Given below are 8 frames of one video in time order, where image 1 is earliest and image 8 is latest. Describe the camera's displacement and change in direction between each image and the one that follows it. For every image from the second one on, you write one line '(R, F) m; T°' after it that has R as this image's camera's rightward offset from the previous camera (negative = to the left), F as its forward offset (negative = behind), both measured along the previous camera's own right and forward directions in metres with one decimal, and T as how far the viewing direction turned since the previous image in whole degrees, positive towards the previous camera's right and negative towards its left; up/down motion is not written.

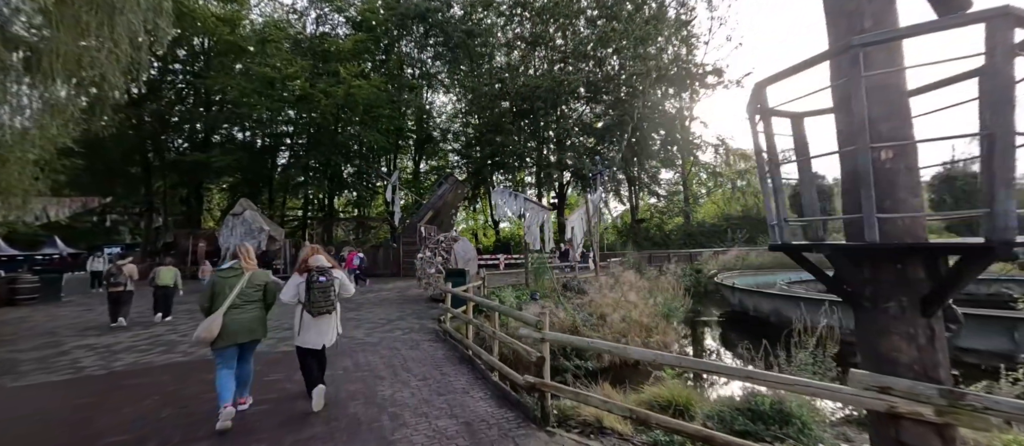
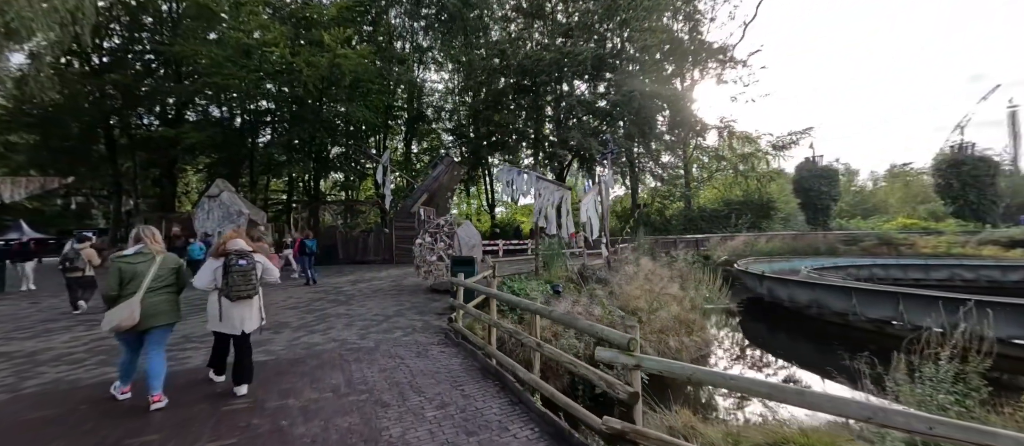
(-0.5, +1.2) m; +2°
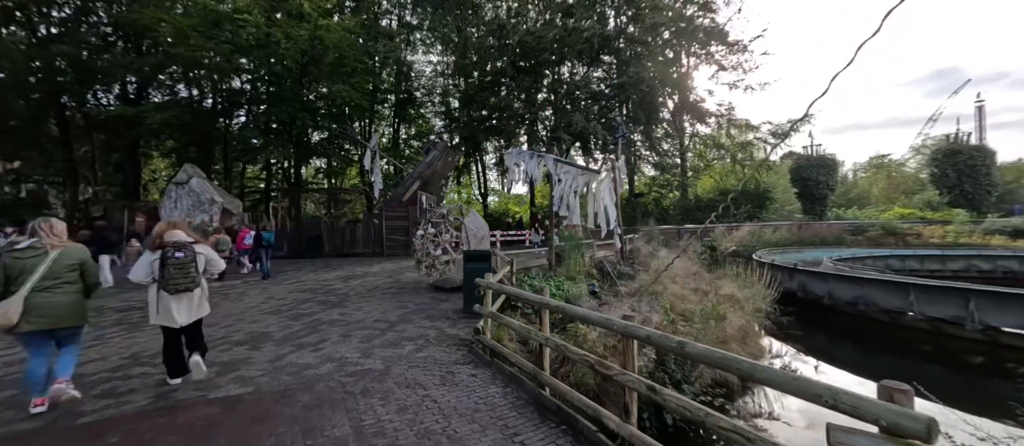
(-0.7, +1.1) m; +2°
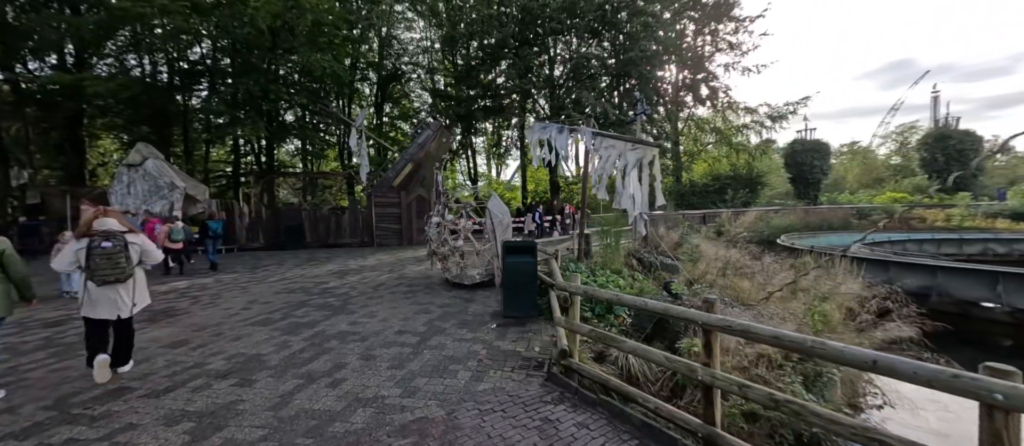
(-1.0, +1.3) m; +3°
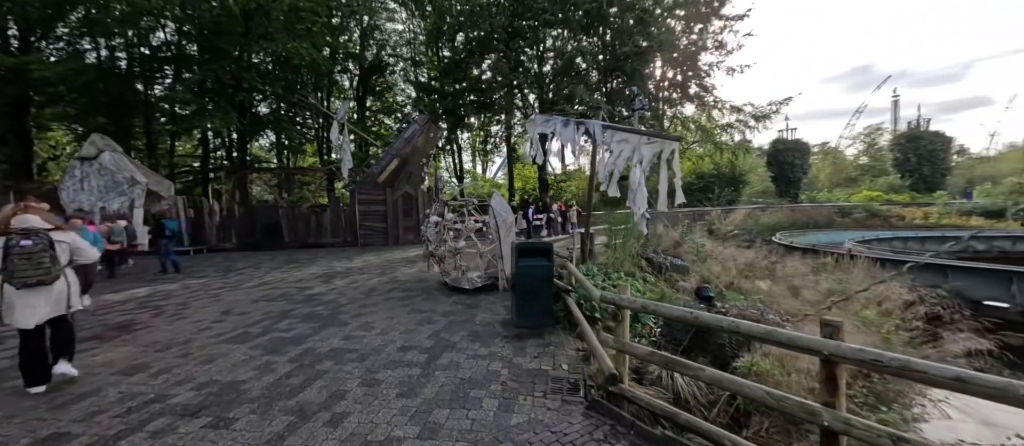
(-0.4, +0.5) m; +3°
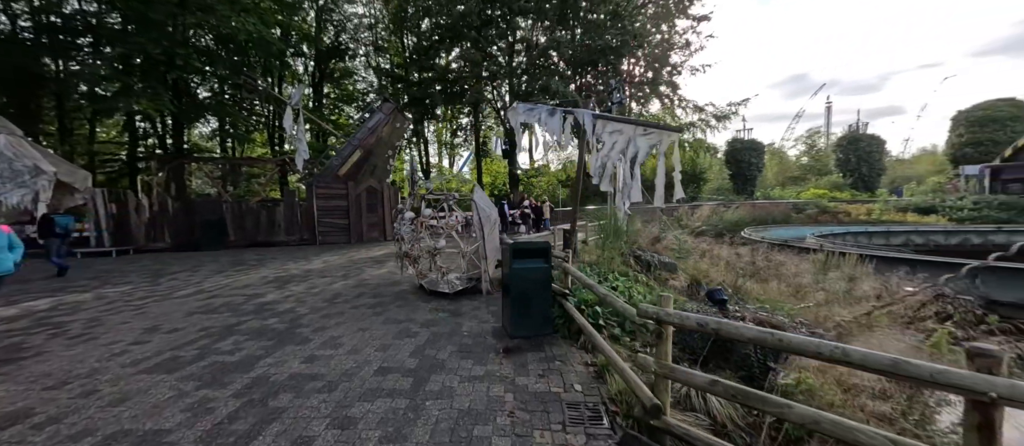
(-0.3, +0.6) m; +6°
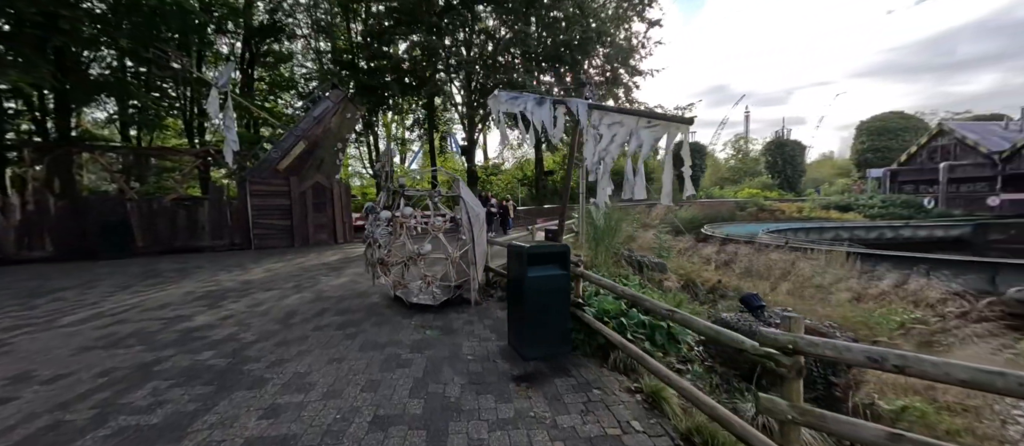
(-0.6, +0.7) m; +8°
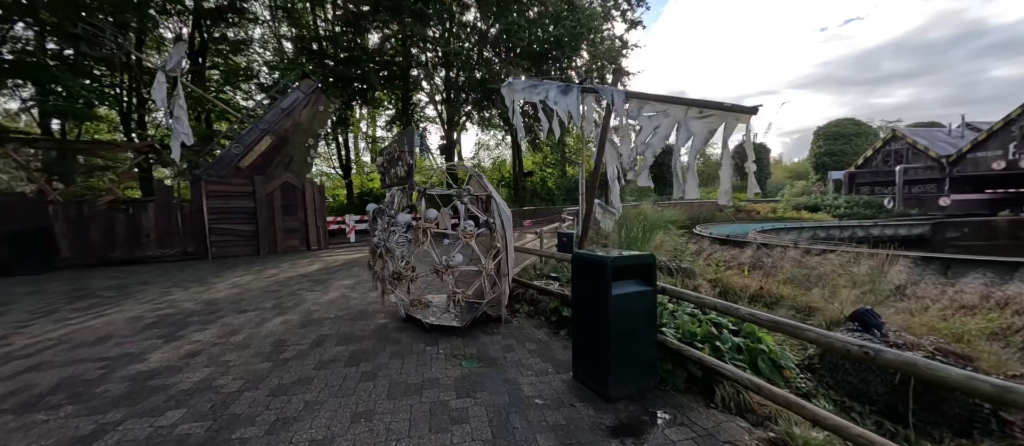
(-0.8, +0.8) m; +5°
